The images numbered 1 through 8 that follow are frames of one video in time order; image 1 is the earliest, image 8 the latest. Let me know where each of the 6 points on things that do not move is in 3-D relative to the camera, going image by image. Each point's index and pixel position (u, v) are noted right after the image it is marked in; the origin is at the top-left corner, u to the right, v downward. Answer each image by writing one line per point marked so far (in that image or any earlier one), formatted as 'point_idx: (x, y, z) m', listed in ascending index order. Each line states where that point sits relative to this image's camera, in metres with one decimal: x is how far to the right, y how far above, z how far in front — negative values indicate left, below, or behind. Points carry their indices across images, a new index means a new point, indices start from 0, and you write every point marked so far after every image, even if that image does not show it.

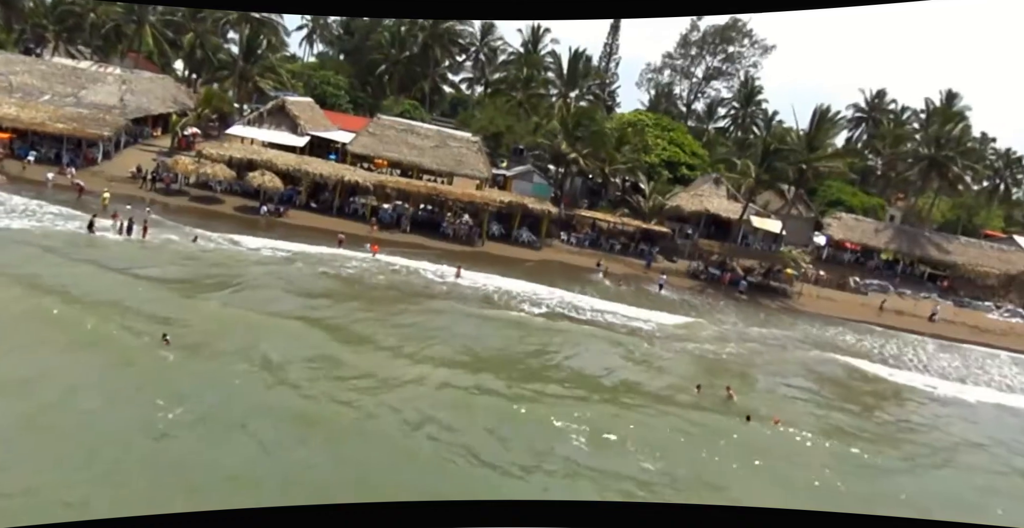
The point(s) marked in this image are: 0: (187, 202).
0: (-6.8, +1.3, +14.8) m
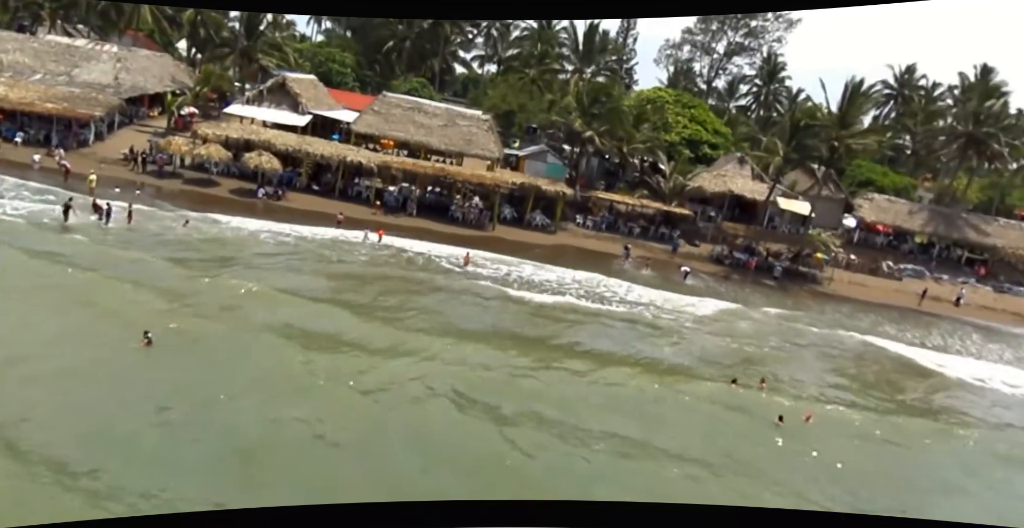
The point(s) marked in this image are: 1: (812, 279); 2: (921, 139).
0: (-6.5, +1.5, +14.0) m
1: (+6.8, -0.3, +16.4) m
2: (+8.8, +2.7, +15.8) m
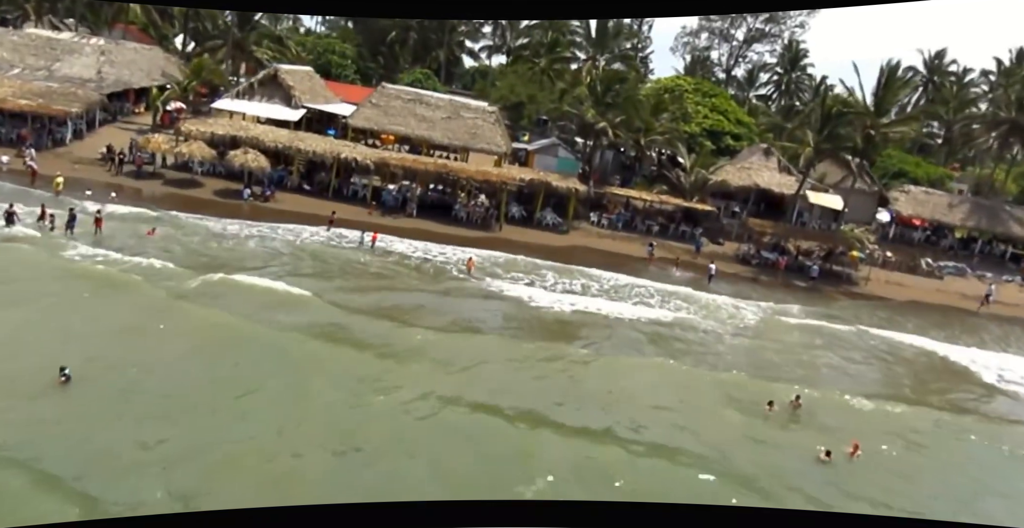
0: (-6.4, +1.4, +13.0) m
1: (+7.0, -0.3, +15.1) m
2: (+9.0, +2.8, +14.4) m
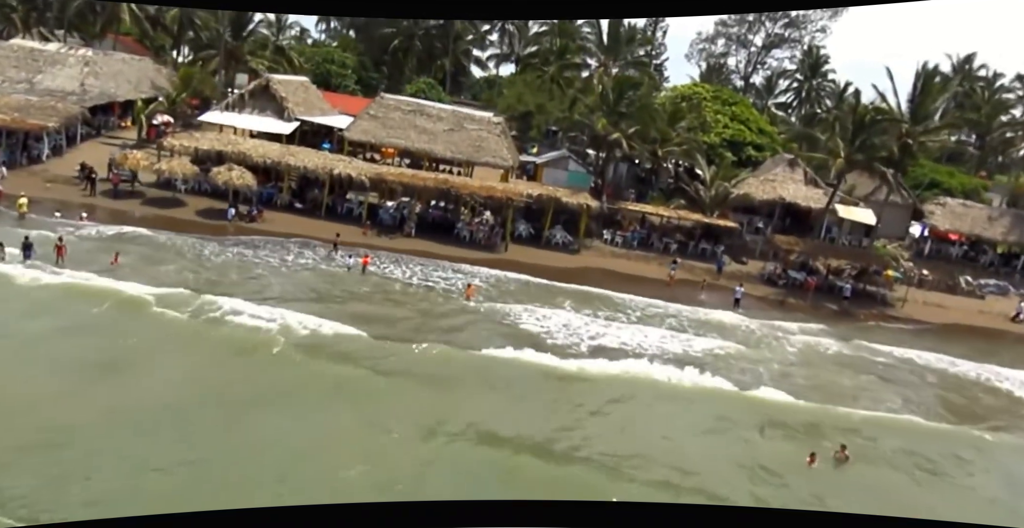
0: (-6.3, +1.0, +12.1) m
1: (+7.2, -0.7, +13.9) m
2: (+9.1, +2.4, +13.2) m
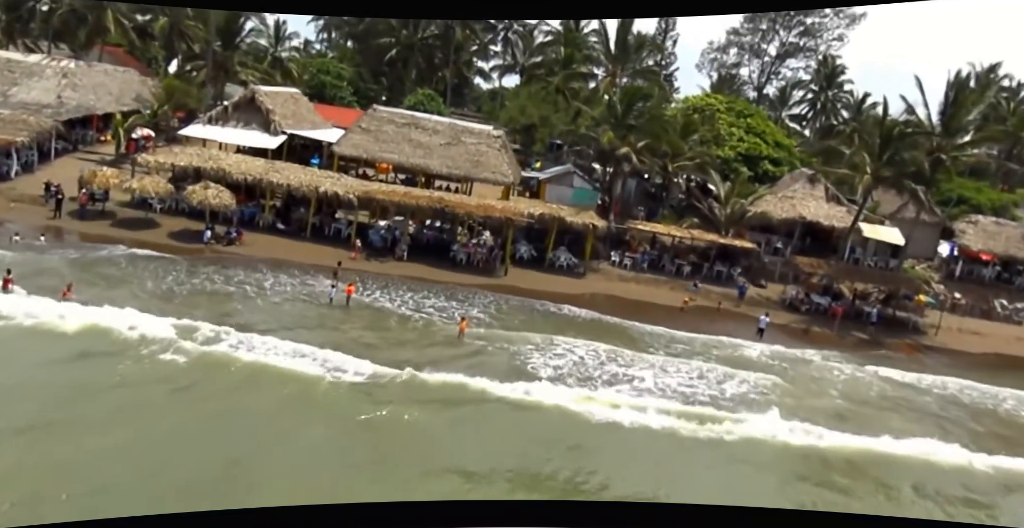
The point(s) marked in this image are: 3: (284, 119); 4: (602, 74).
0: (-6.3, +0.6, +11.2) m
1: (+7.2, -1.1, +12.9) m
2: (+9.1, +2.0, +12.2) m
3: (-5.1, +3.2, +15.8) m
4: (+2.0, +4.2, +15.7) m
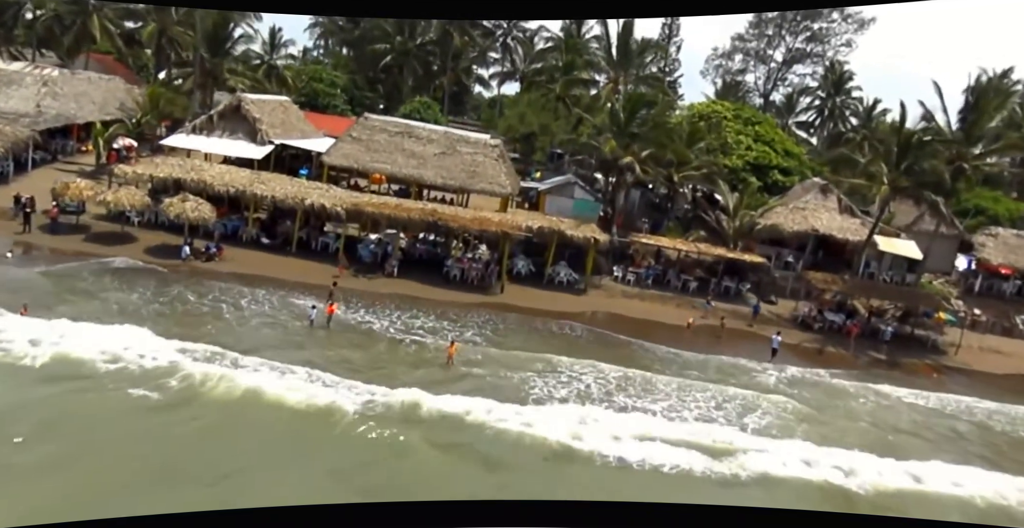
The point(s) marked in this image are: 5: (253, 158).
0: (-6.4, +0.3, +10.6) m
1: (+7.1, -1.4, +12.2) m
2: (+9.1, +1.7, +11.5) m
3: (-5.2, +2.9, +15.3) m
4: (+2.0, +3.9, +15.1) m
5: (-5.3, +2.2, +14.6) m
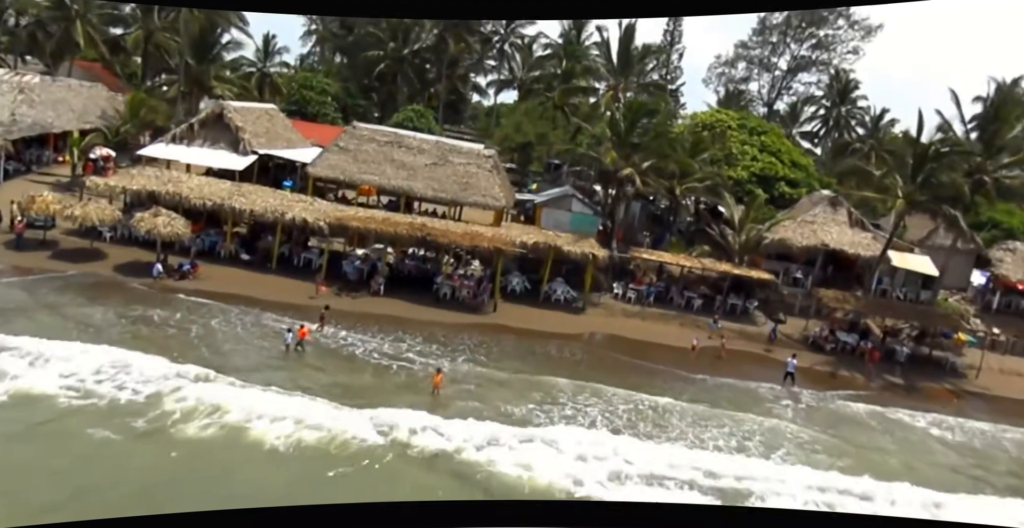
0: (-6.5, +0.1, +10.0) m
1: (+7.0, -1.7, +11.5) m
2: (+9.0, +1.4, +10.9) m
3: (-5.2, +2.6, +14.7) m
4: (+1.9, +3.6, +14.5) m
5: (-5.4, +1.9, +14.0) m
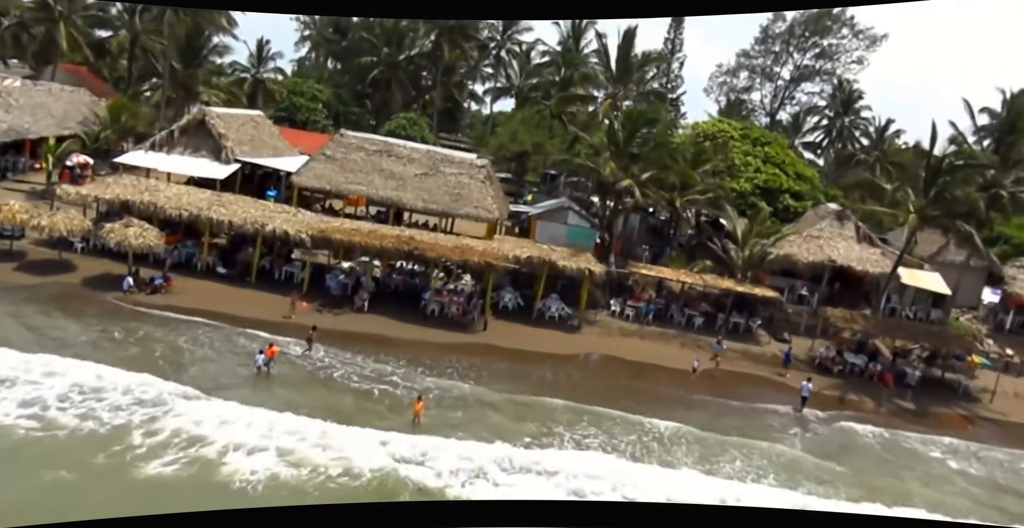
0: (-6.6, -0.1, +9.5) m
1: (+6.9, -2.0, +11.0) m
2: (+8.9, +1.1, +10.4) m
3: (-5.3, +2.4, +14.2) m
4: (+1.8, +3.3, +14.1) m
5: (-5.5, +1.6, +13.5) m
